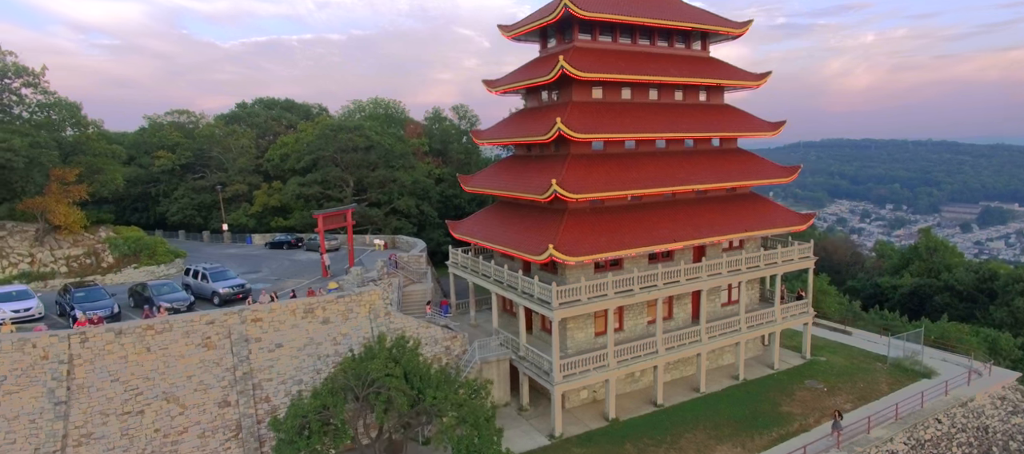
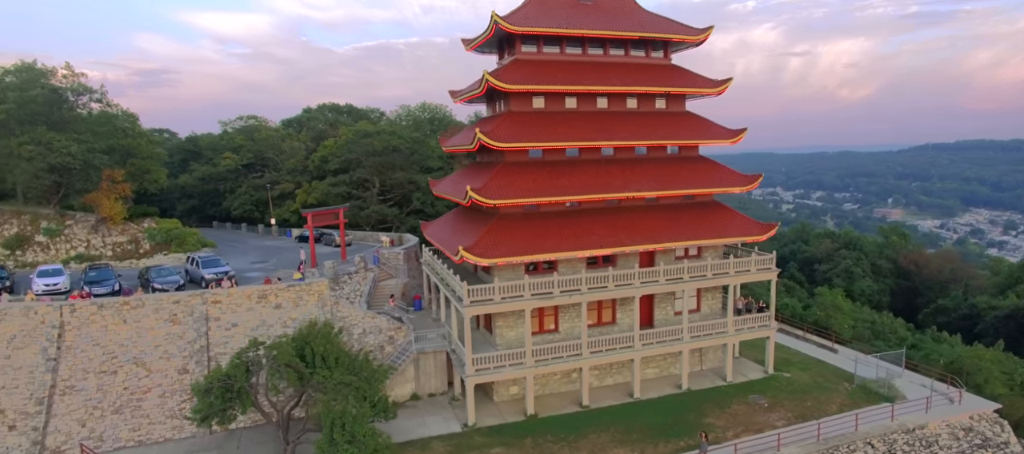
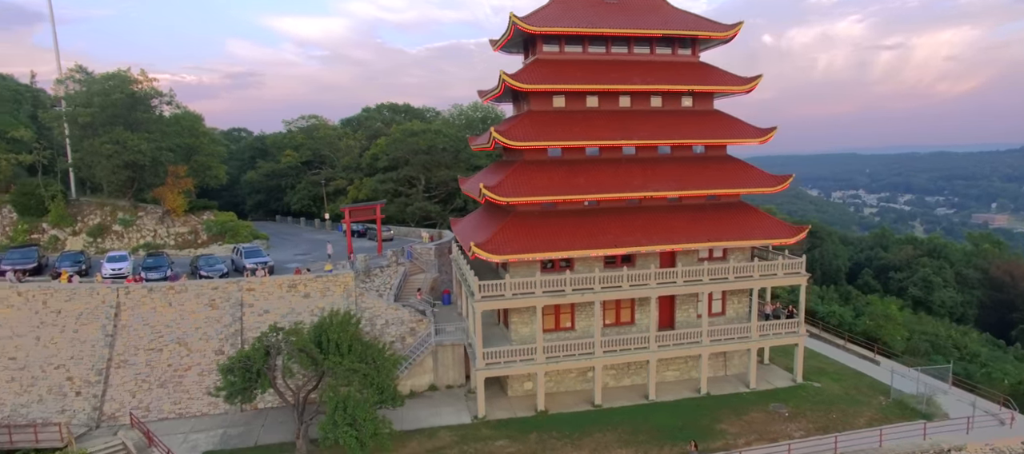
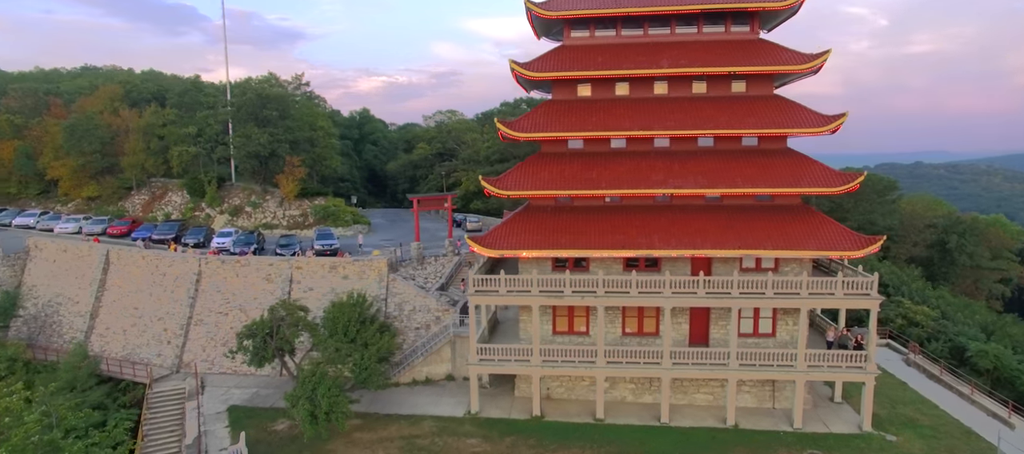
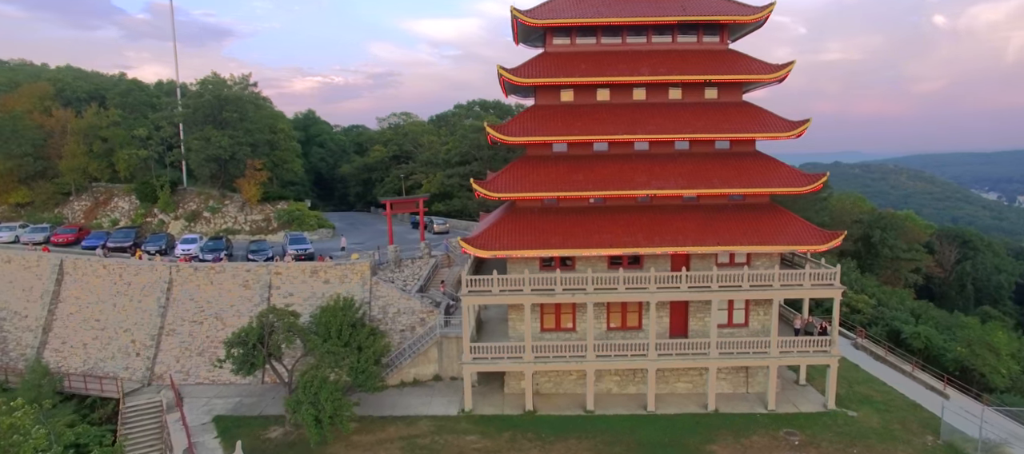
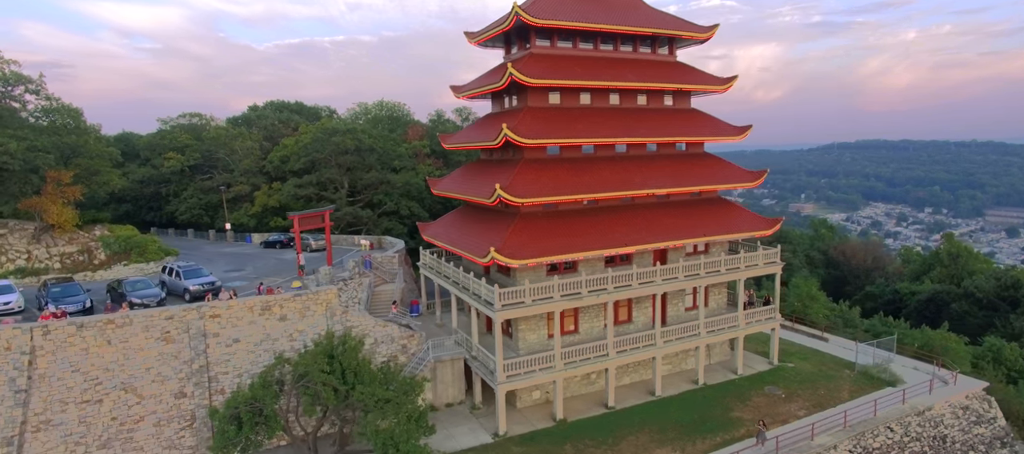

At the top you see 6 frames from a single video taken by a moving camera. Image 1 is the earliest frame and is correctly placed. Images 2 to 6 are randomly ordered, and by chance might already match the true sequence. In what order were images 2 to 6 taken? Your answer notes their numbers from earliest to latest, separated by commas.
6, 2, 3, 5, 4
